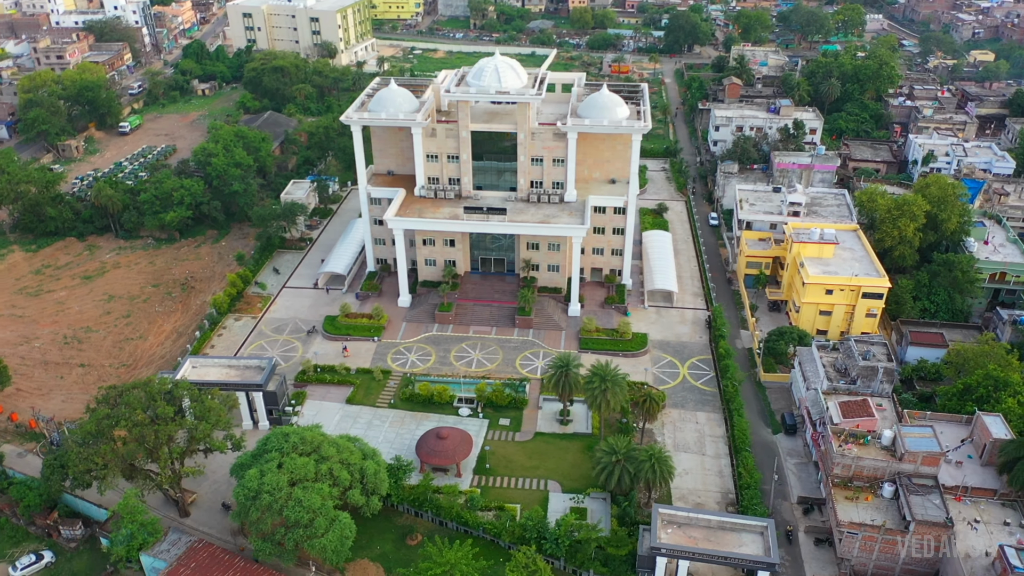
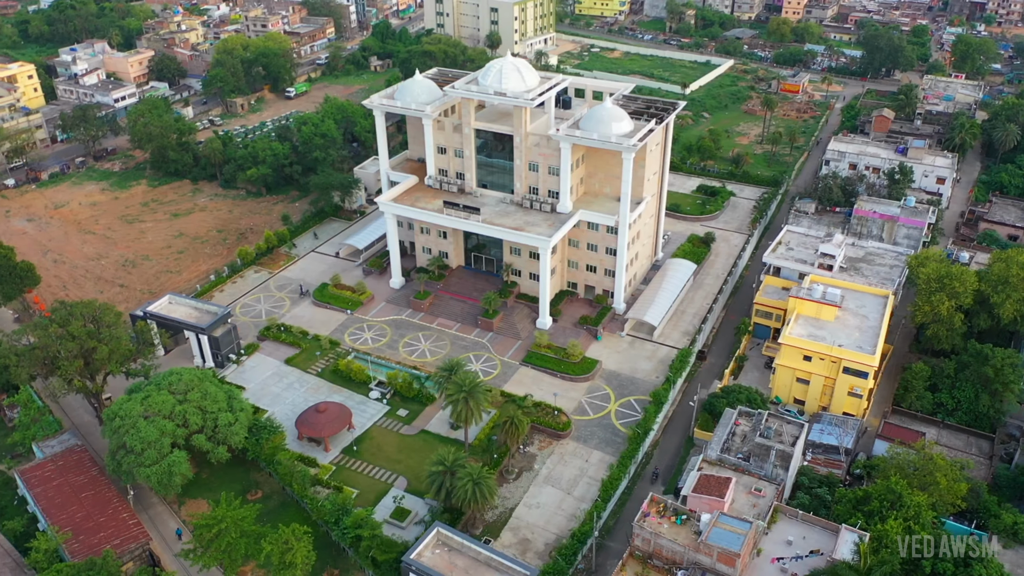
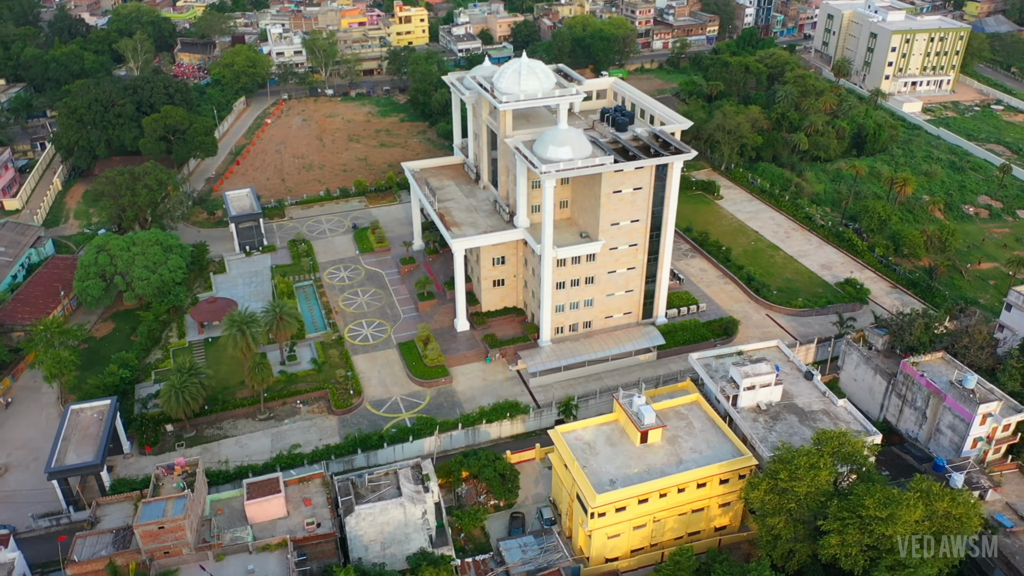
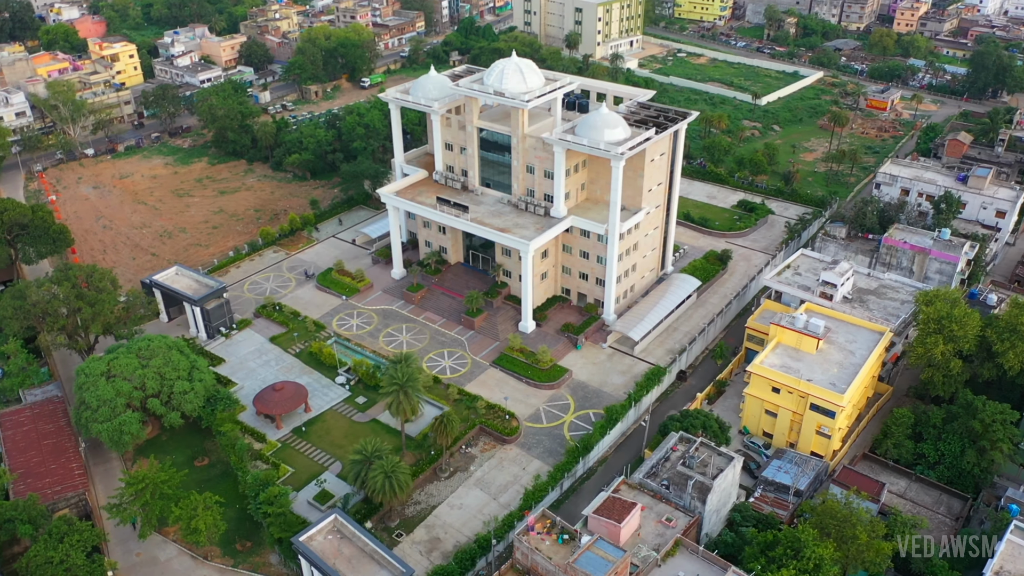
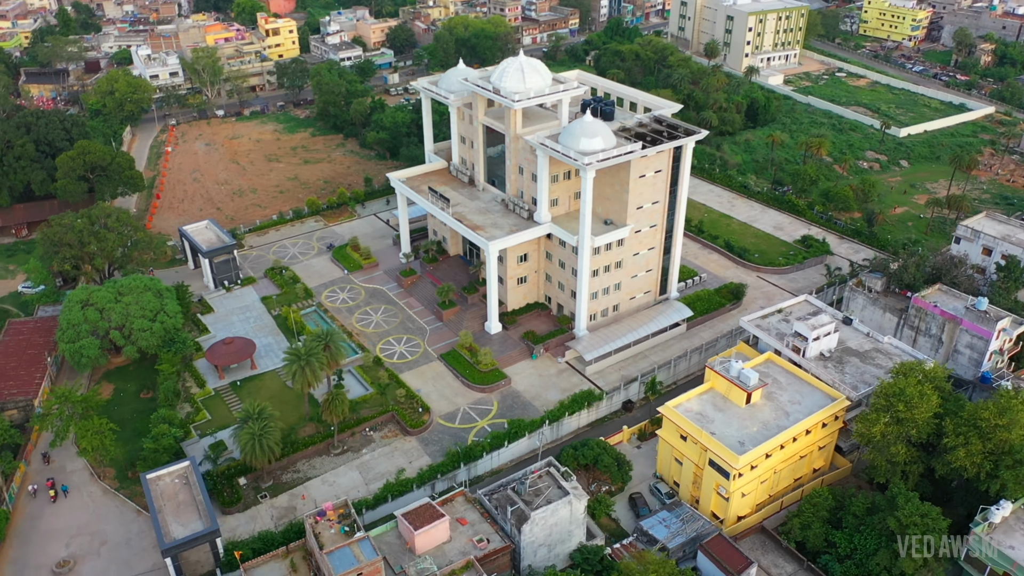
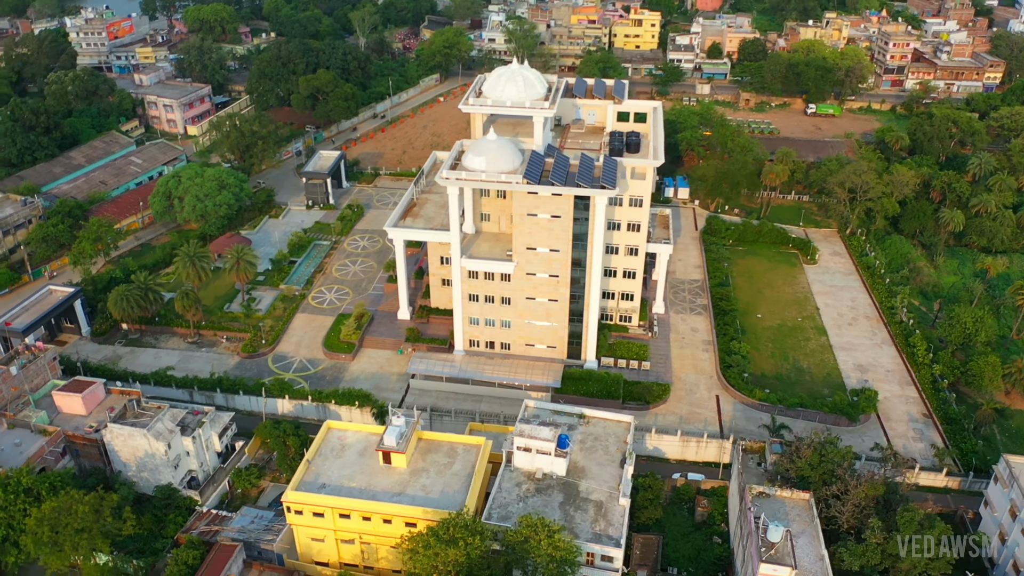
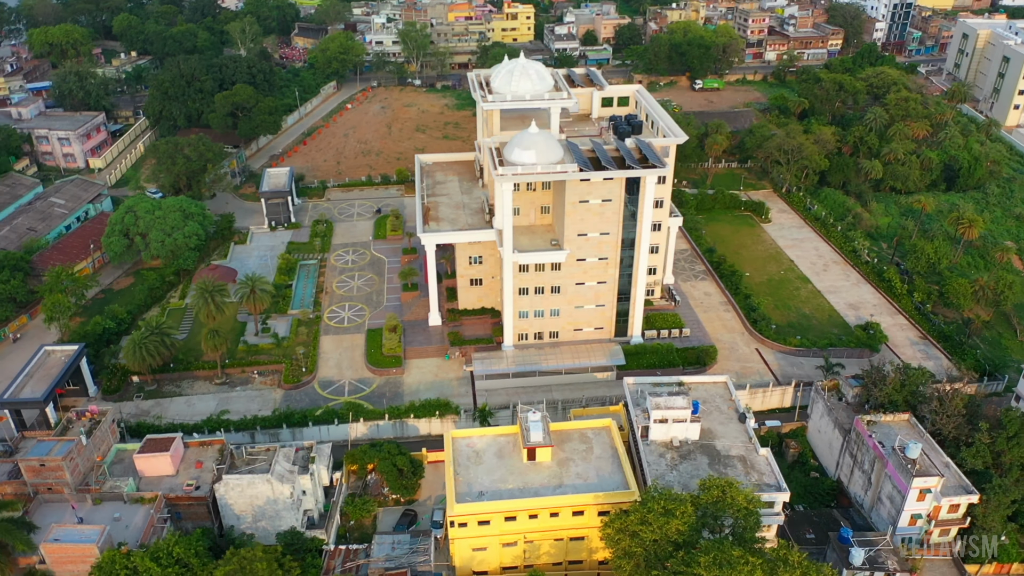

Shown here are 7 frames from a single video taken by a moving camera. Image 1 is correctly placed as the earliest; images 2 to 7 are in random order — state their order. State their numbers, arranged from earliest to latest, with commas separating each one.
2, 4, 5, 3, 7, 6
